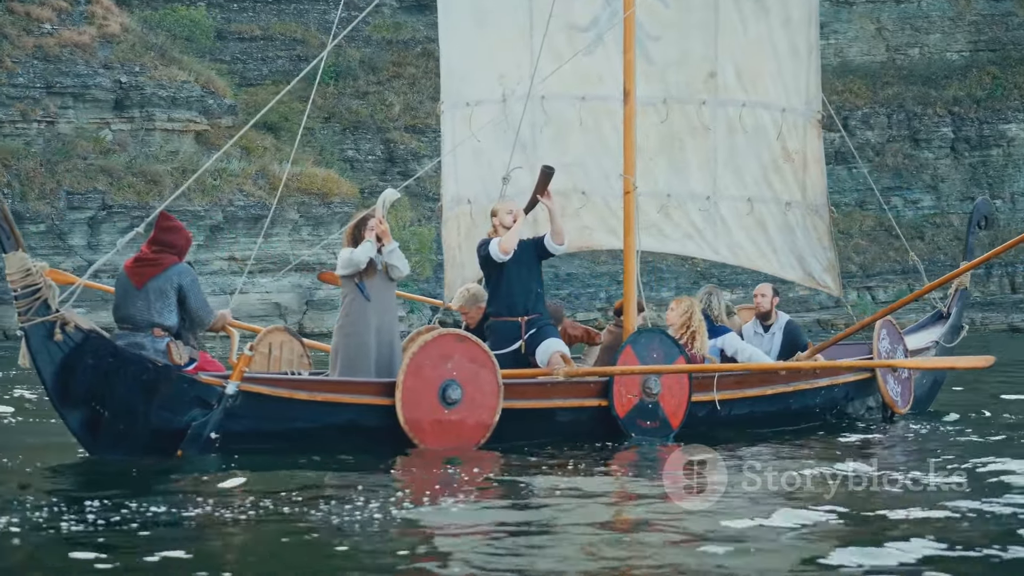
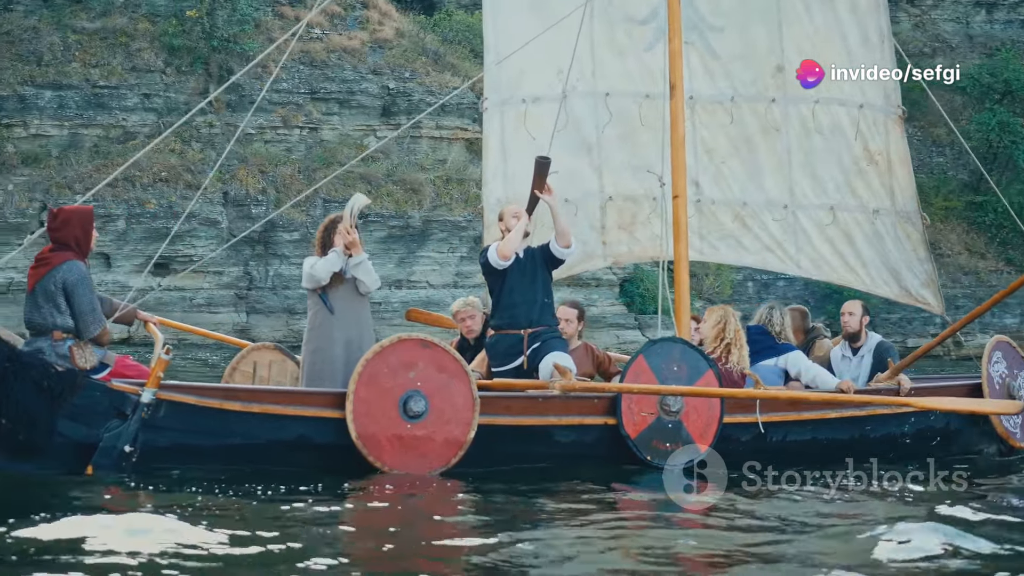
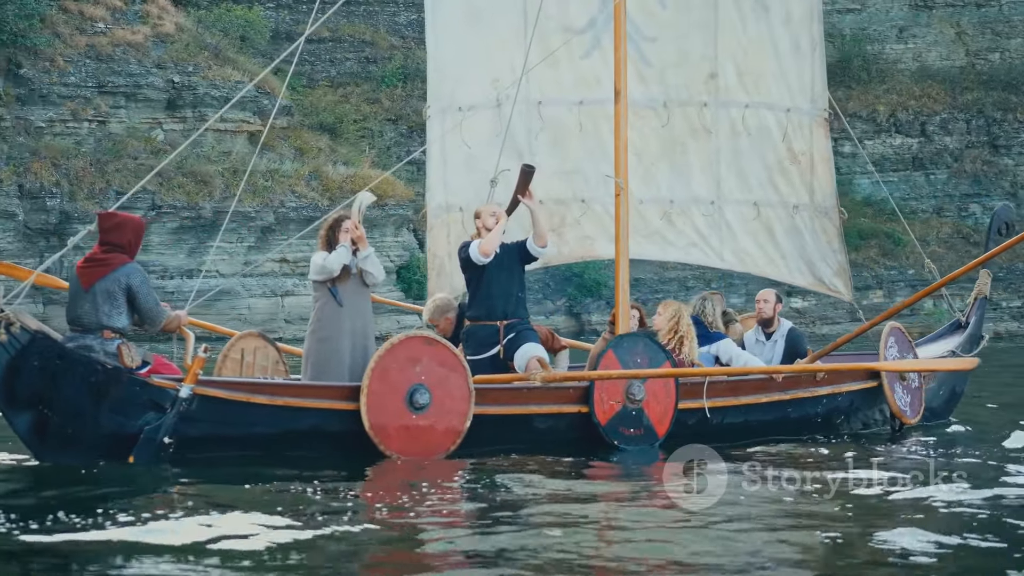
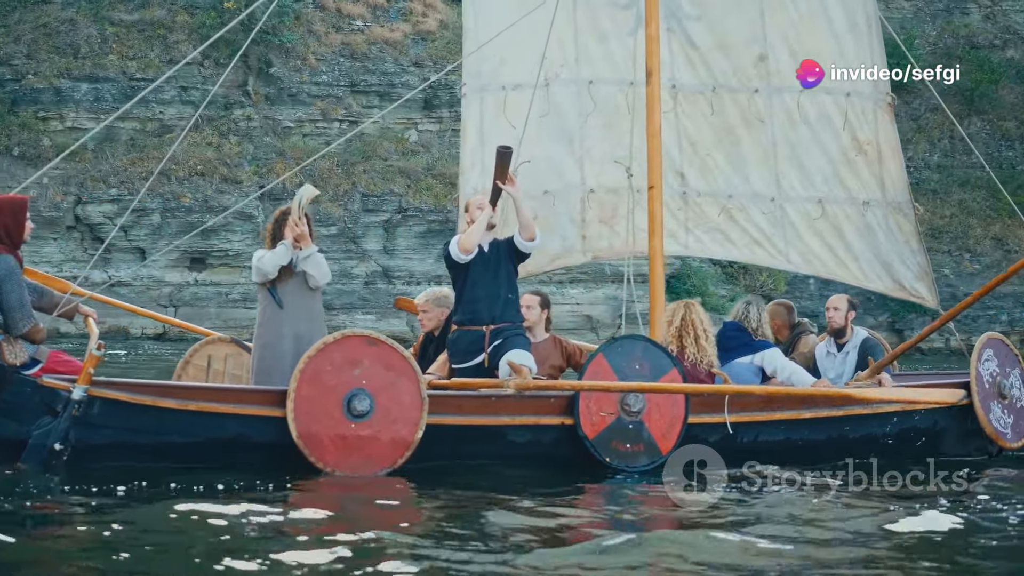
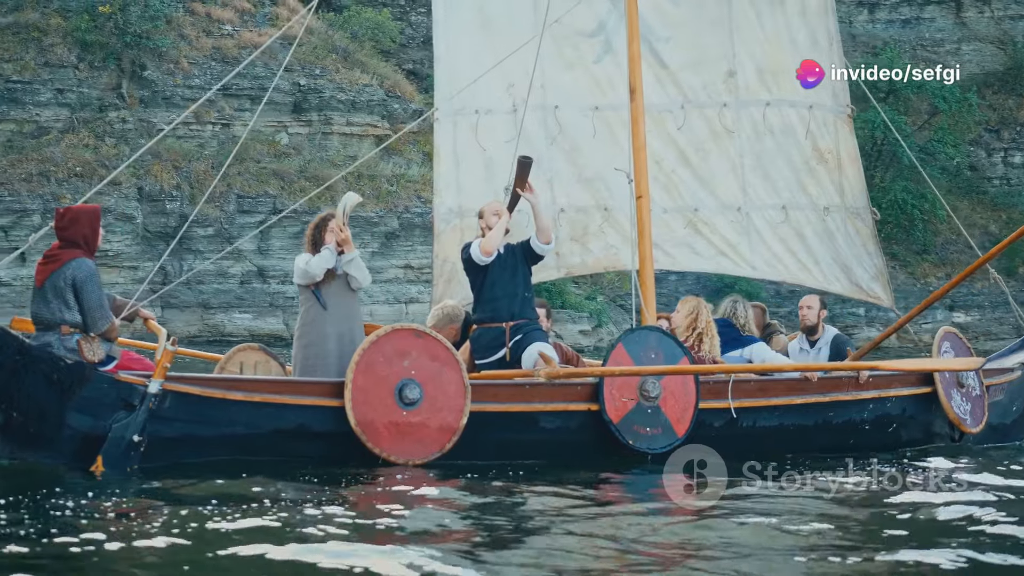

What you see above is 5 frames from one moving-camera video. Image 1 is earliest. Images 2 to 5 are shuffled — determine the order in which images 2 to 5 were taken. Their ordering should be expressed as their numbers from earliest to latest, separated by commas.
3, 5, 2, 4
